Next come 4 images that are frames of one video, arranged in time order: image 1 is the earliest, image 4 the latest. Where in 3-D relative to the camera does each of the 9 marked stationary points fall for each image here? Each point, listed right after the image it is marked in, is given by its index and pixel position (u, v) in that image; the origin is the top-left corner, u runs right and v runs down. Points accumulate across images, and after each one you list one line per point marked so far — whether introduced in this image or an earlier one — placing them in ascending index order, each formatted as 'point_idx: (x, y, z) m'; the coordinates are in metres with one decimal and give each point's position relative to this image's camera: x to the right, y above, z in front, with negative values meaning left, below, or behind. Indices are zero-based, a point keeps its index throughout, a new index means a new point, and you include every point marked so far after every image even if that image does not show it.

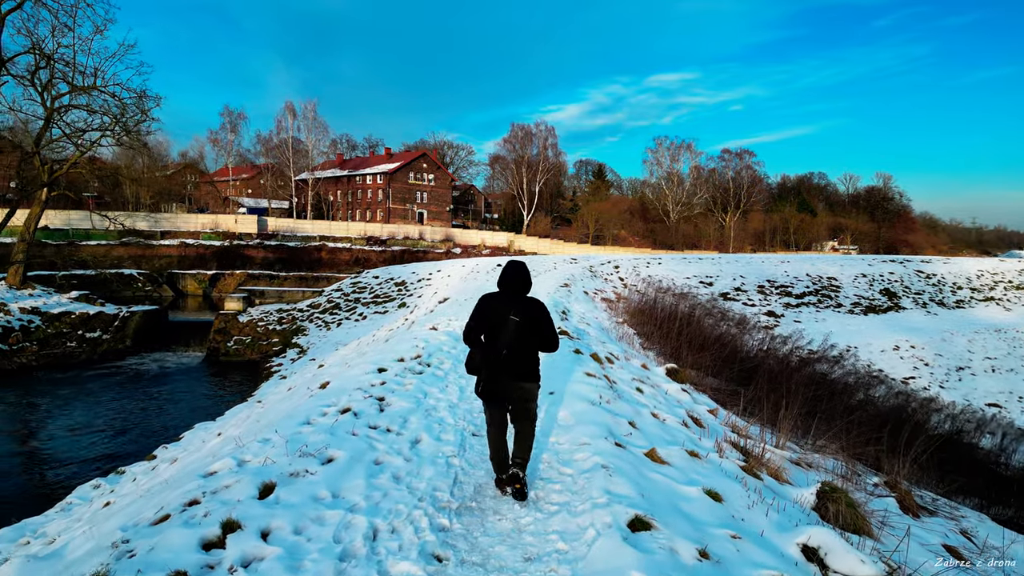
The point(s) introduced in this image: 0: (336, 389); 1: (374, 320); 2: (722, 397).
0: (-2.0, -1.2, +5.5) m
1: (-5.3, -1.2, +18.7) m
2: (+4.0, -2.2, +9.2) m
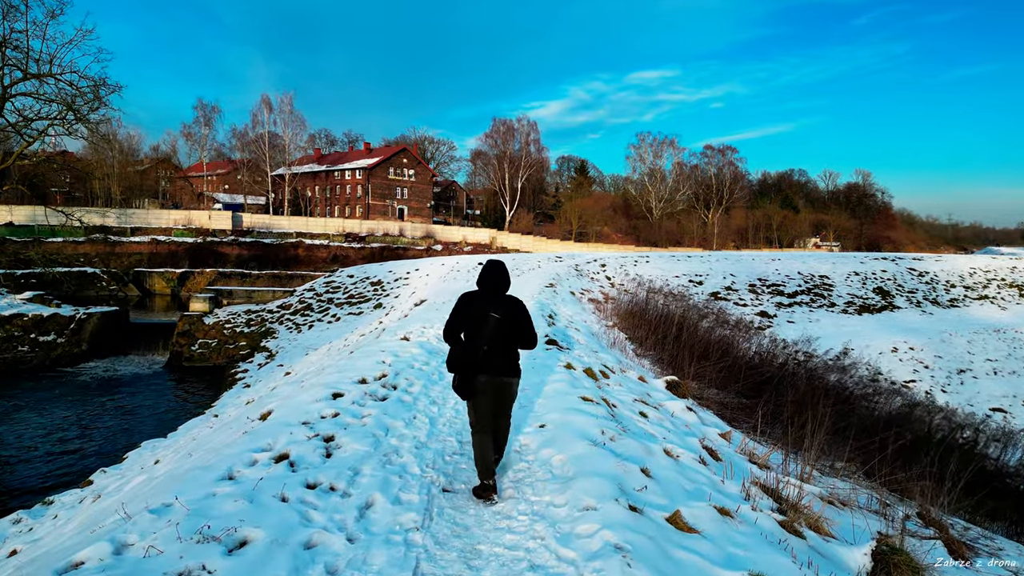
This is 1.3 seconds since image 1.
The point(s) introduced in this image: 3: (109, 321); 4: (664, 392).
0: (-2.2, -1.3, +4.4) m
1: (-5.9, -1.2, +17.5) m
2: (+3.8, -2.2, +8.3) m
3: (-15.8, -1.3, +18.7) m
4: (+2.5, -1.7, +7.9) m
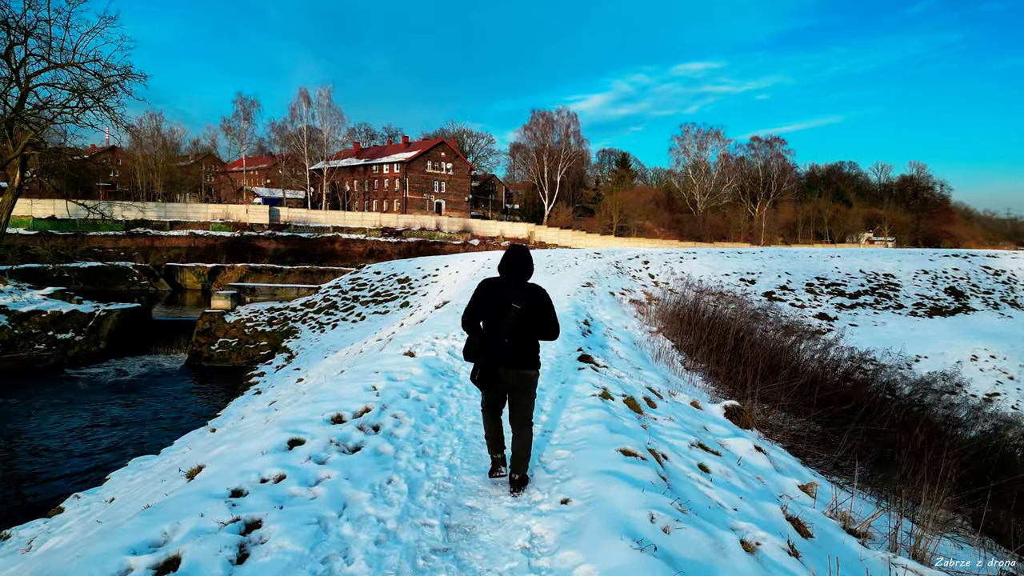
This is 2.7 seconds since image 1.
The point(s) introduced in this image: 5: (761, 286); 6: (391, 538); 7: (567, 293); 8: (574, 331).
0: (-2.1, -1.4, +3.2) m
1: (-4.8, -1.1, +16.6) m
2: (+4.1, -2.3, +6.7) m
3: (-14.6, -1.1, +18.5) m
4: (+2.8, -1.8, +6.3) m
5: (+10.2, +0.1, +19.8) m
6: (-0.7, -1.5, +2.9) m
7: (+1.4, -0.1, +12.9) m
8: (+1.1, -0.8, +9.0) m
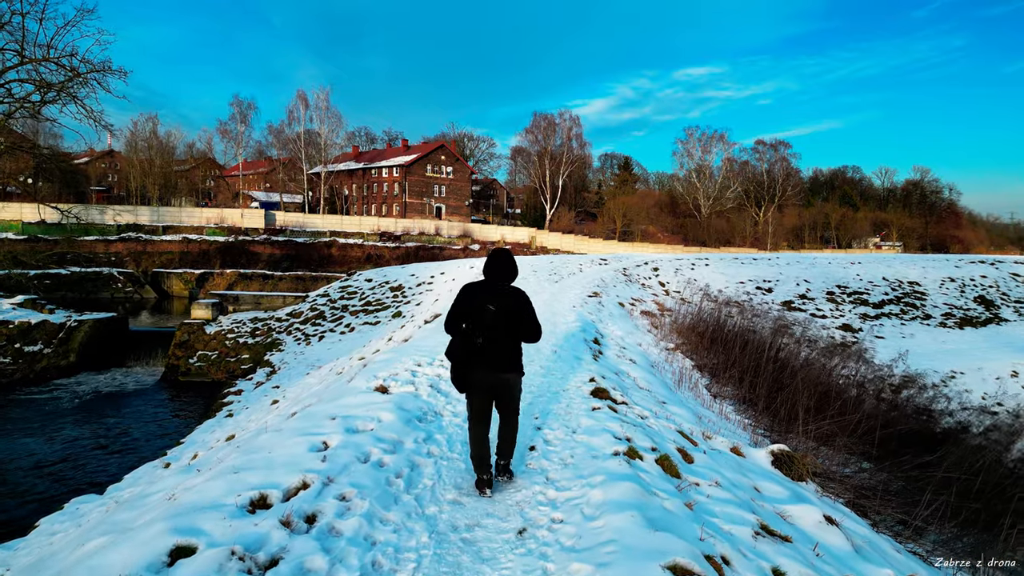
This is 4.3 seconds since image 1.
0: (-2.2, -1.5, +1.9) m
1: (-4.8, -1.4, +15.3) m
2: (+4.1, -2.5, +5.3) m
3: (-14.6, -1.5, +17.3) m
4: (+2.7, -2.0, +5.0) m
5: (+10.2, -0.3, +18.5) m
6: (-0.8, -1.6, +1.6) m
7: (+1.4, -0.4, +11.6) m
8: (+1.1, -1.0, +7.7) m
